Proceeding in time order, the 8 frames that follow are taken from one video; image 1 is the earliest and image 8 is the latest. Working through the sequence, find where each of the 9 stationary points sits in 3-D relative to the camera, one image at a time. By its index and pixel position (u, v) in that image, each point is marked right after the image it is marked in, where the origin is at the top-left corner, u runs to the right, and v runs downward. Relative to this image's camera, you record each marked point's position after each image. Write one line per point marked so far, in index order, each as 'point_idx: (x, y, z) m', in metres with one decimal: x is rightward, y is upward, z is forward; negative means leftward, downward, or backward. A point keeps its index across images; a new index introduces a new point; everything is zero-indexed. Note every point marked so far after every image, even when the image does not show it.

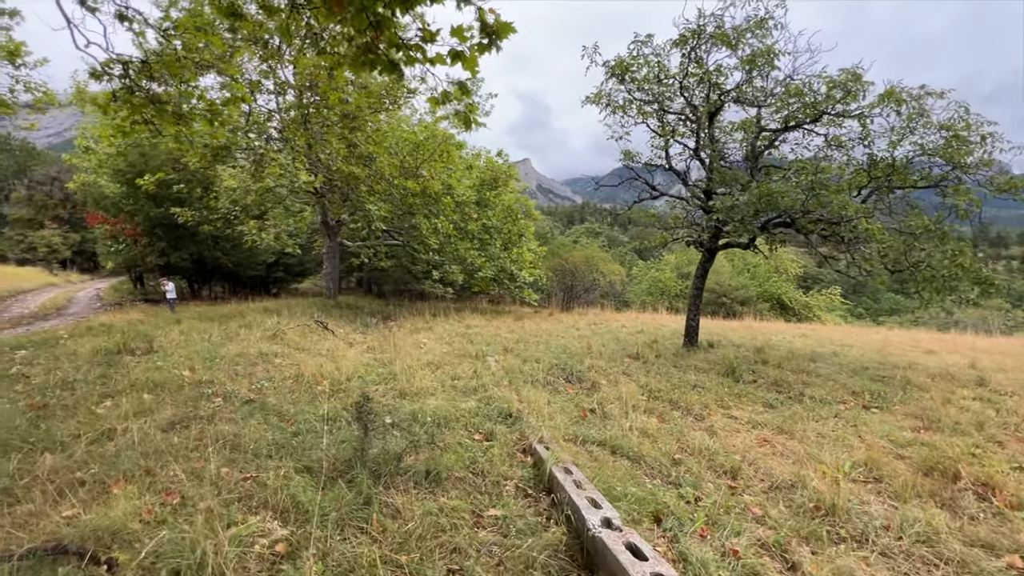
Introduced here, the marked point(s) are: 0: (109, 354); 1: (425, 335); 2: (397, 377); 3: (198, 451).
0: (-6.3, -1.0, +7.3) m
1: (-2.1, -1.2, +11.5) m
2: (-1.6, -1.3, +6.7) m
3: (-2.4, -1.3, +3.6) m
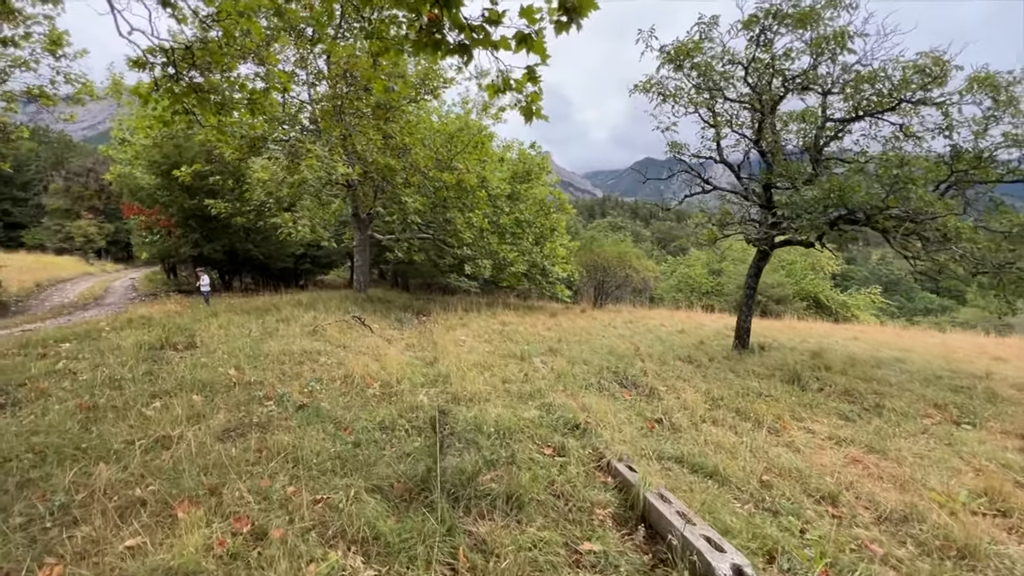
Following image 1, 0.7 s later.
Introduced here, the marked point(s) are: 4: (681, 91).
0: (-5.5, -0.9, +7.2) m
1: (-1.2, -1.1, +11.2) m
2: (-0.9, -1.2, +6.3) m
3: (-1.8, -1.3, +3.3) m
4: (+3.6, +4.2, +9.9) m
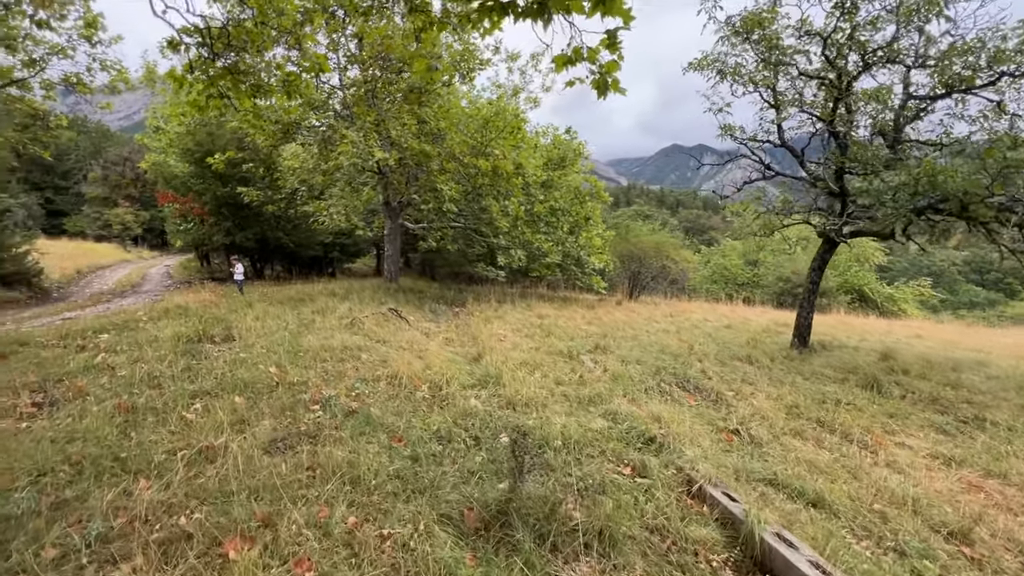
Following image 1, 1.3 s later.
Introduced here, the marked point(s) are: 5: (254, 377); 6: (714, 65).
0: (-4.8, -0.8, +6.9) m
1: (-0.3, -0.9, +10.8) m
2: (-0.2, -1.2, +5.9) m
3: (-1.2, -1.2, +2.9) m
4: (+4.5, +4.3, +9.1) m
5: (-2.8, -1.0, +5.1) m
6: (+3.9, +4.3, +9.2) m
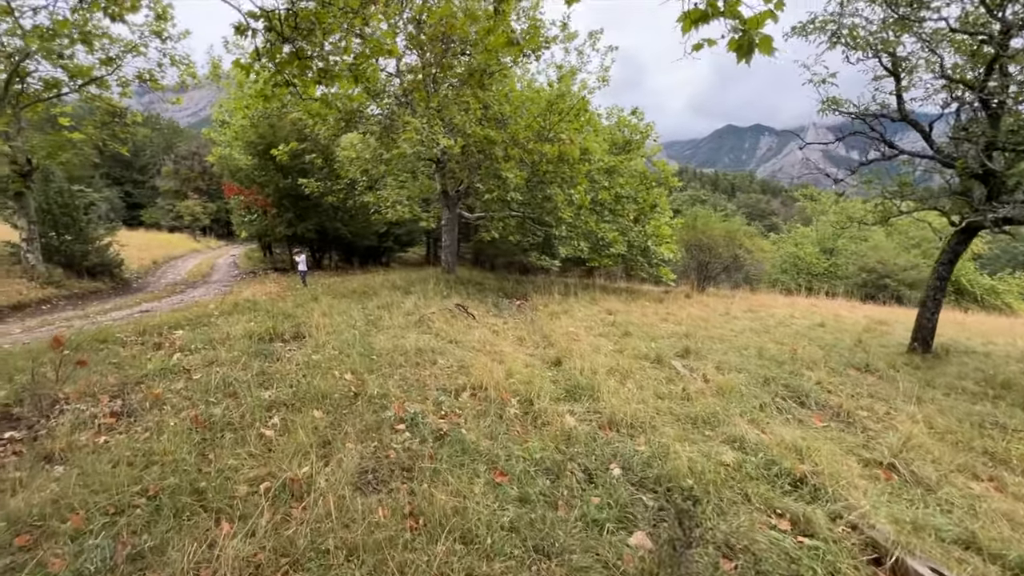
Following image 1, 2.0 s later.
0: (-3.6, -0.8, +6.7) m
1: (+1.3, -0.7, +10.1) m
2: (+0.9, -1.2, +5.3) m
3: (-0.5, -1.3, +2.4) m
4: (+5.8, +4.3, +7.9) m
5: (-1.8, -1.0, +4.7) m
6: (+5.3, +4.4, +8.0) m
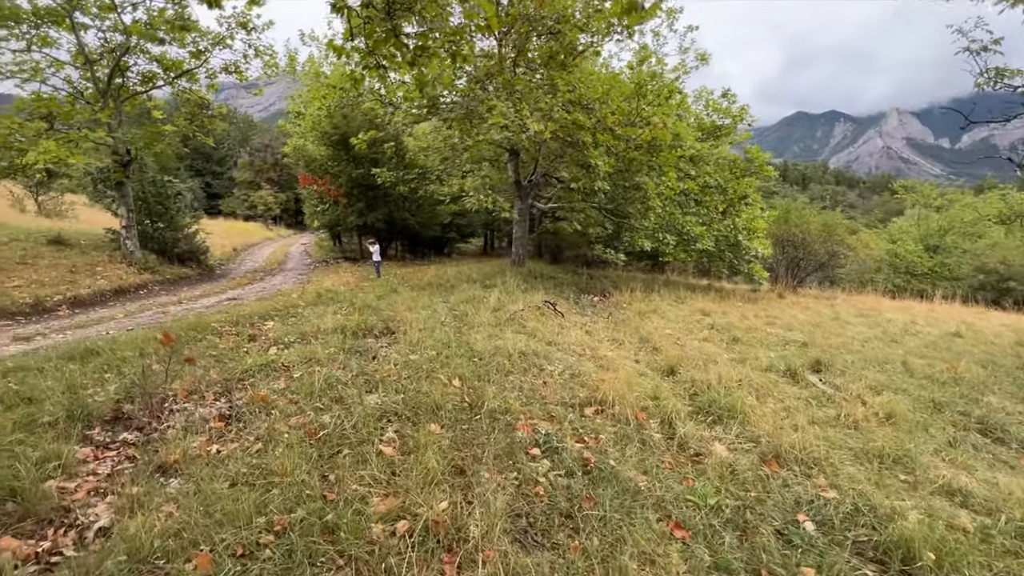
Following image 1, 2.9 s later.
0: (-2.2, -0.7, +6.4) m
1: (+3.0, -0.7, +9.3) m
2: (+2.1, -1.2, +4.5) m
3: (+0.5, -1.4, +1.8) m
4: (+7.4, +4.2, +6.4) m
5: (-0.6, -1.0, +4.2) m
6: (+6.9, +4.3, +6.6) m
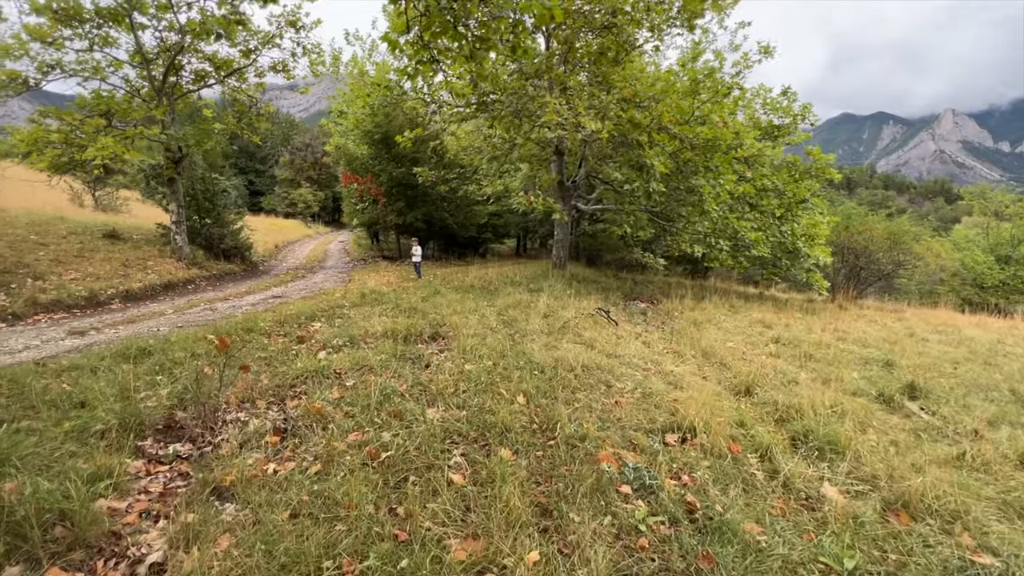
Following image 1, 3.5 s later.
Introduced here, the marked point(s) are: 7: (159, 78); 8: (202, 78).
0: (-1.4, -0.7, +6.1) m
1: (+3.9, -0.9, +8.6) m
2: (+2.7, -1.3, +4.0) m
3: (+0.9, -1.5, +1.4) m
4: (+8.3, +4.0, +5.6) m
5: (0.0, -1.0, +3.8) m
6: (+7.8, +4.1, +5.8) m
7: (-10.5, +6.3, +14.0) m
8: (-9.7, +6.5, +14.6) m
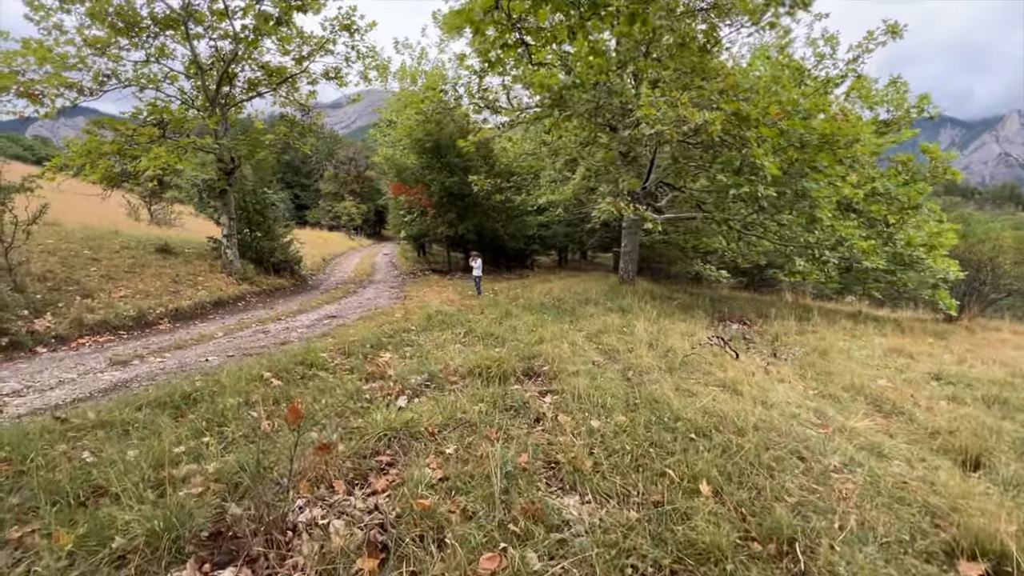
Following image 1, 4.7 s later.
0: (-0.2, -1.0, +4.9) m
1: (+5.4, -1.2, +7.0) m
2: (+3.8, -1.6, +2.4) m
3: (+1.8, -1.6, 0.0) m
4: (+9.5, +3.7, +3.8) m
5: (+1.1, -1.3, +2.5) m
6: (+9.0, +3.8, +4.0) m
7: (-8.6, +5.8, +13.6) m
8: (-7.8, +6.1, +14.2) m
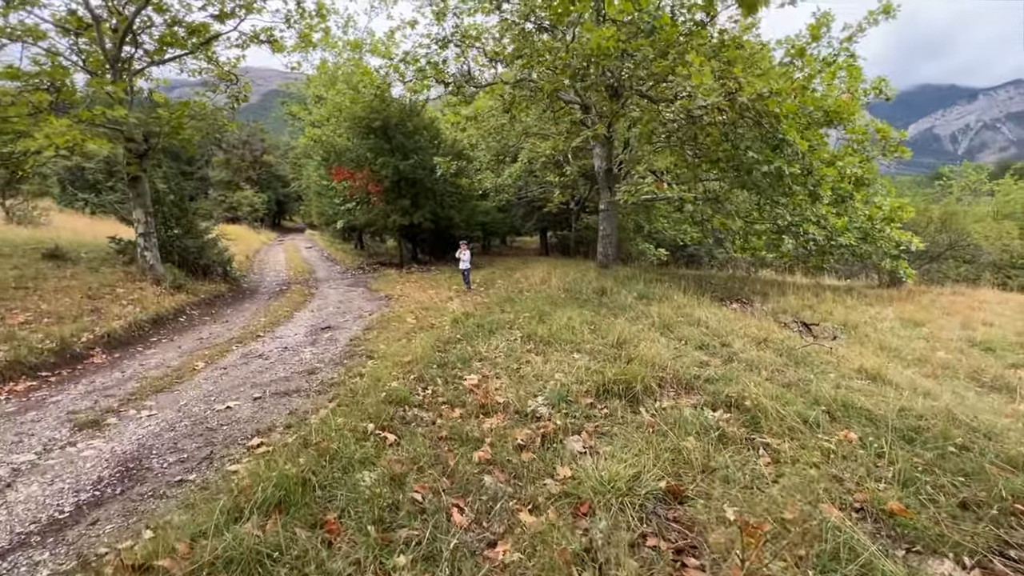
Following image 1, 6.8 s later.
0: (+1.2, -1.0, +4.0) m
1: (+6.2, -0.8, +7.2) m
2: (+5.6, -1.4, +2.4) m
3: (+4.1, -1.6, -0.4) m
4: (+10.6, +4.2, +4.6) m
5: (+2.9, -1.2, +1.9) m
6: (+10.1, +4.3, +4.8) m
7: (-9.2, +5.5, +10.7) m
8: (-8.4, +5.8, +11.4) m
